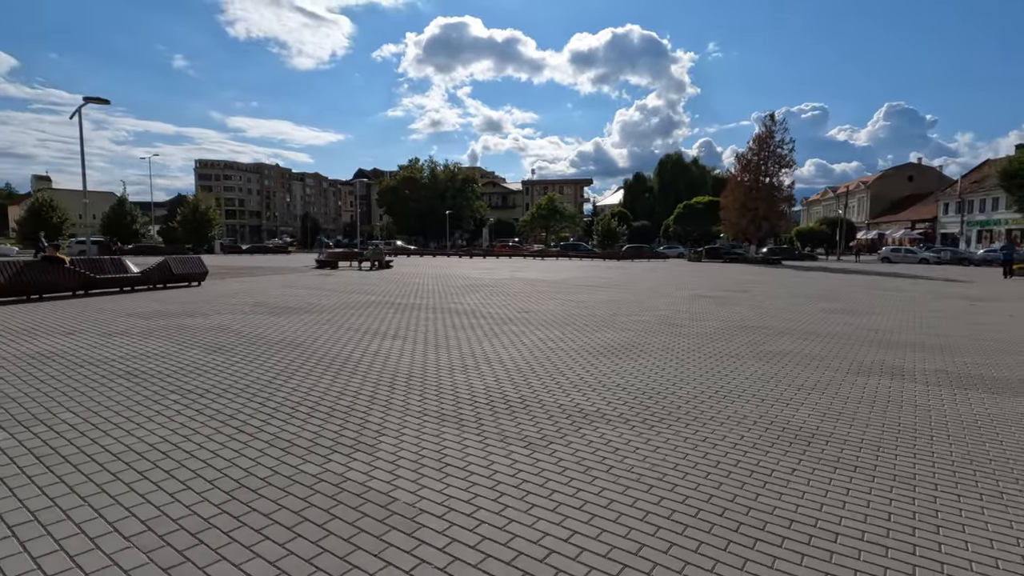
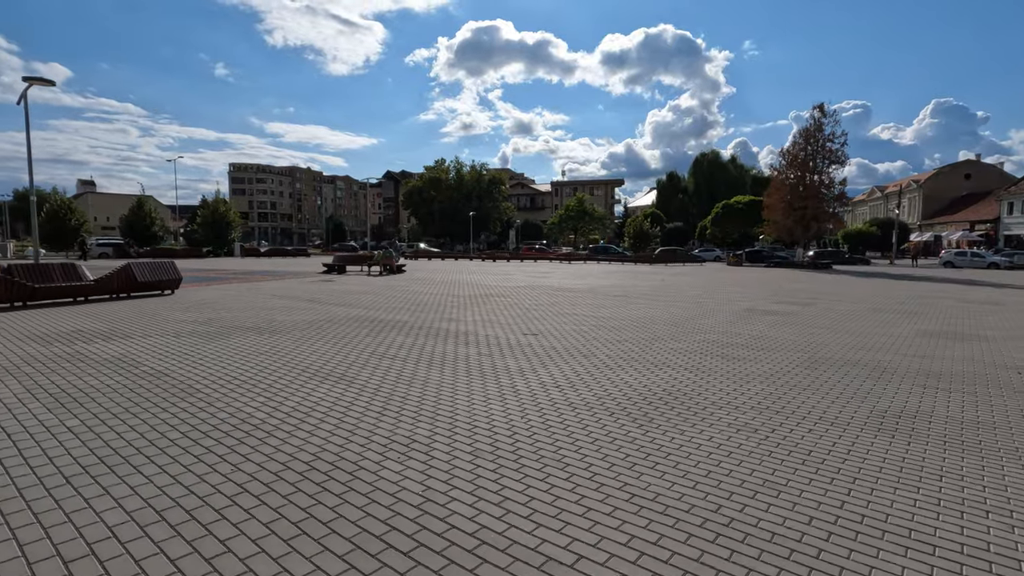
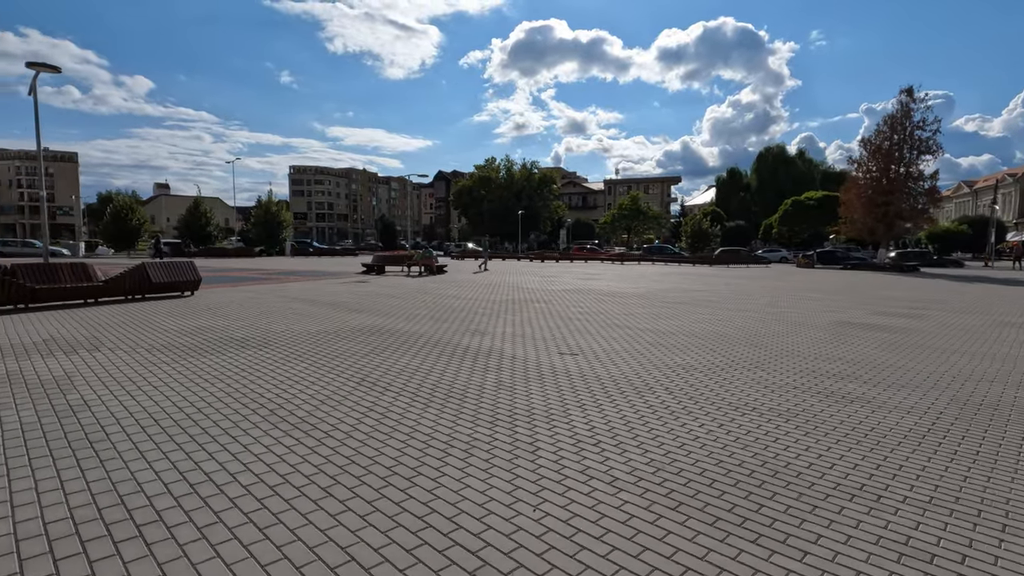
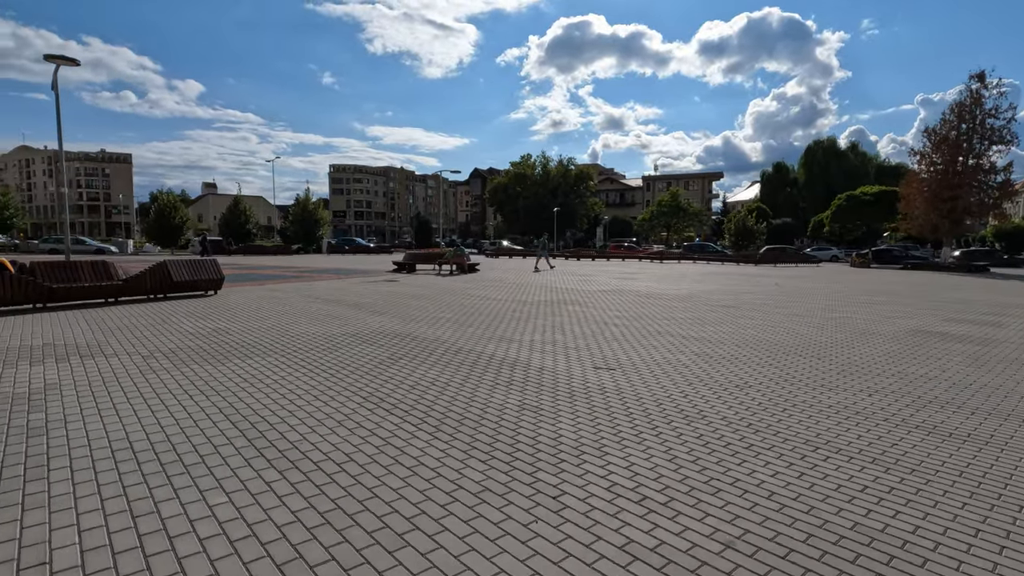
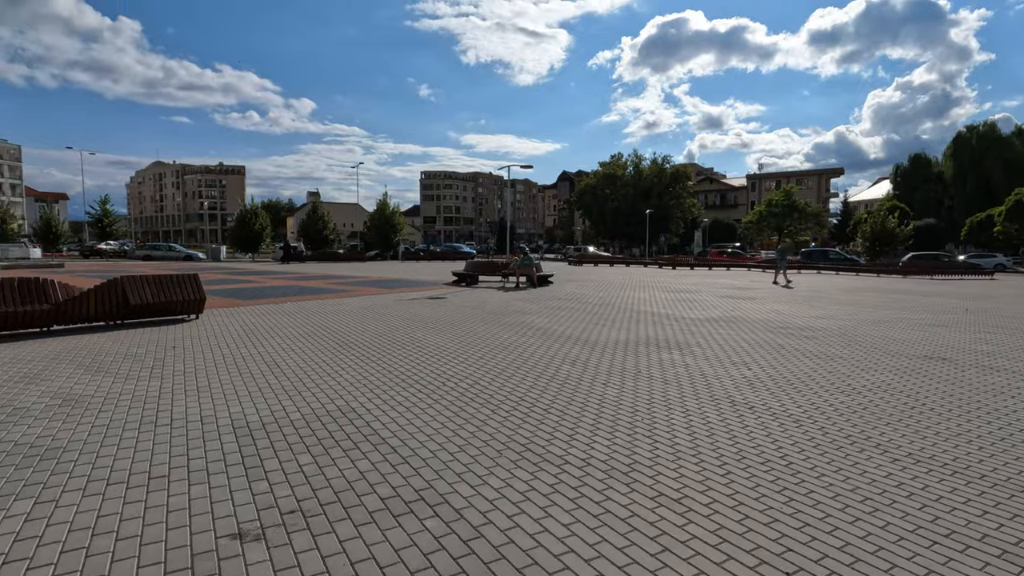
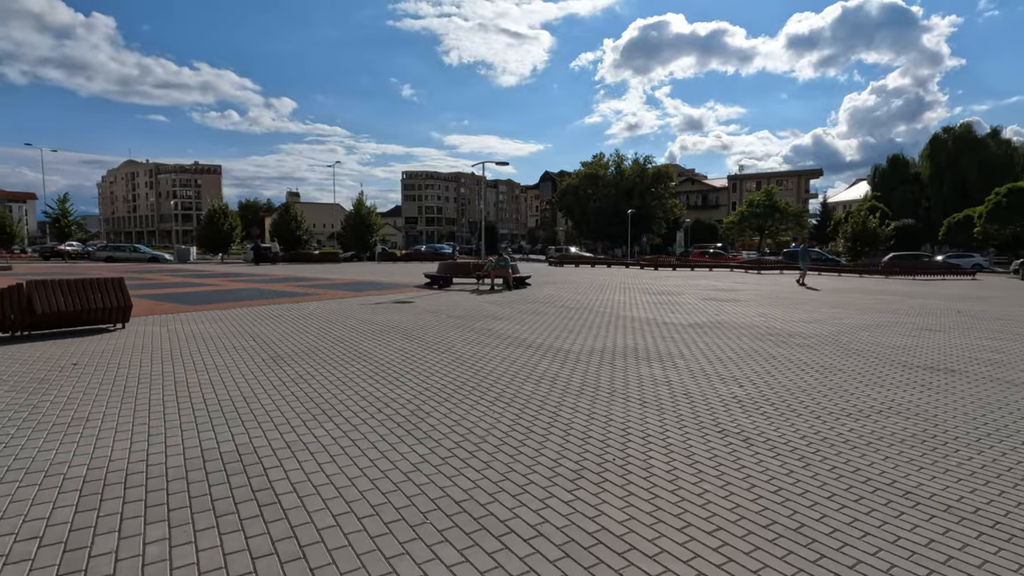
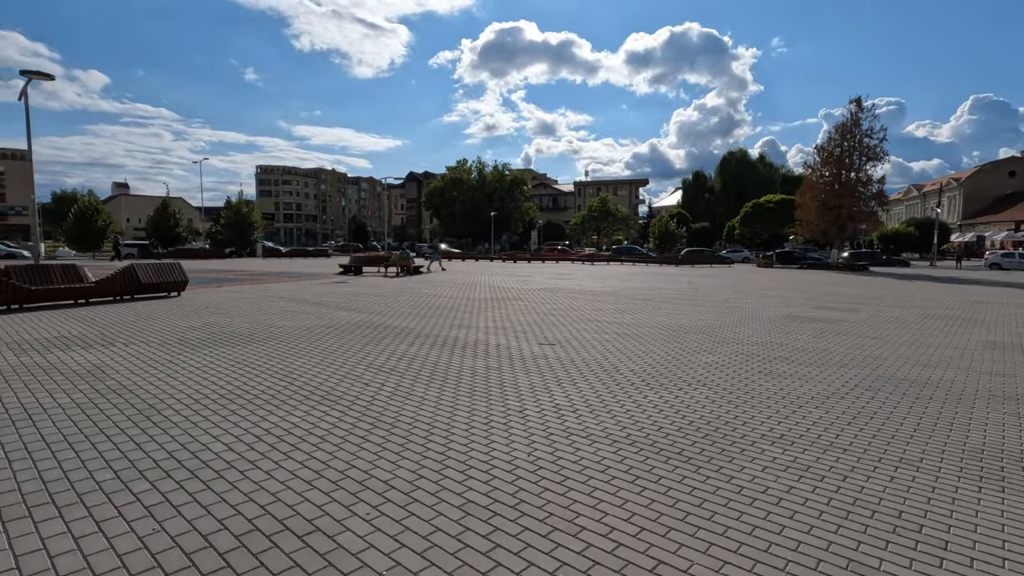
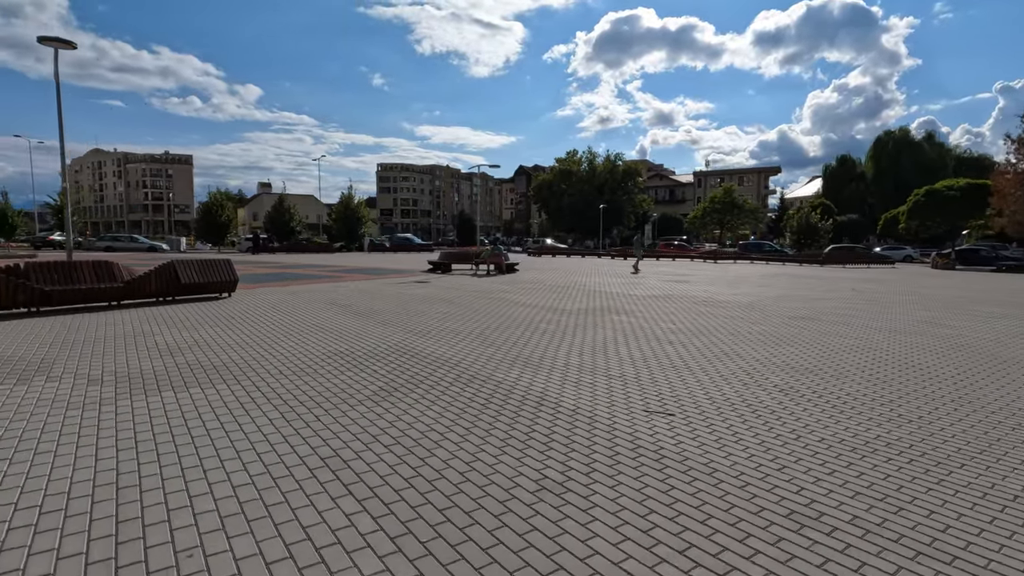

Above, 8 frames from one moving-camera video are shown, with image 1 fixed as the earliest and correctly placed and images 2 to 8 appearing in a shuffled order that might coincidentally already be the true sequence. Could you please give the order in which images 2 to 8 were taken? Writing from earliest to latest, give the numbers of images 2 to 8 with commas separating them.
2, 7, 3, 4, 8, 5, 6
